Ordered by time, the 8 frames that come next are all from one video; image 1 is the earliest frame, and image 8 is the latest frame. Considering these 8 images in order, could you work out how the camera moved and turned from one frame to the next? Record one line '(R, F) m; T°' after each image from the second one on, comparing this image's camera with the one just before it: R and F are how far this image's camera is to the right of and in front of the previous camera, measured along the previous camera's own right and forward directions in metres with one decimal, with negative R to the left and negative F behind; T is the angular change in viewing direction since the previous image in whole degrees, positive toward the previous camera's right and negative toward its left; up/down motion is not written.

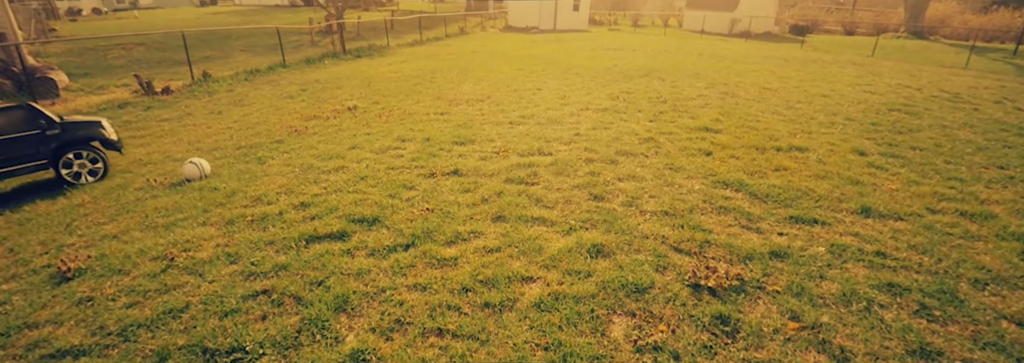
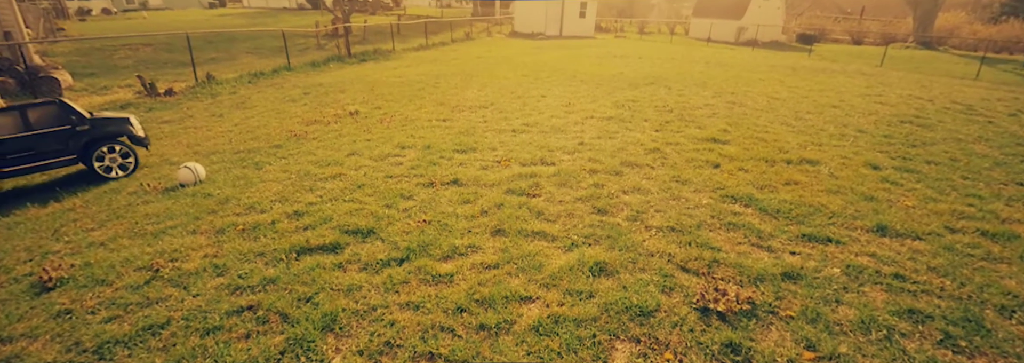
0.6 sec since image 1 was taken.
(0.0, +0.2) m; -1°
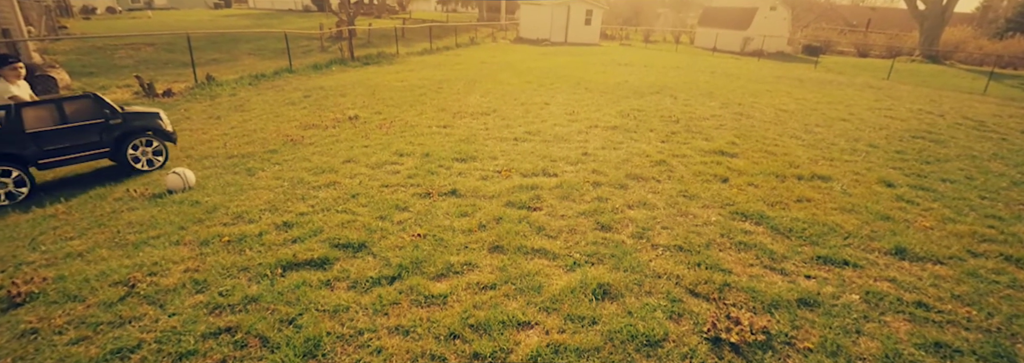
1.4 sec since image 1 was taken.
(0.0, +0.3) m; 0°
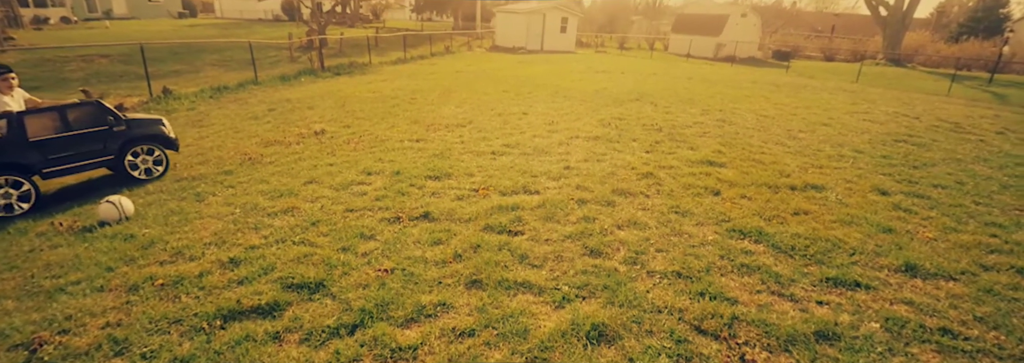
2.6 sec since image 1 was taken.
(0.0, +0.6) m; +3°
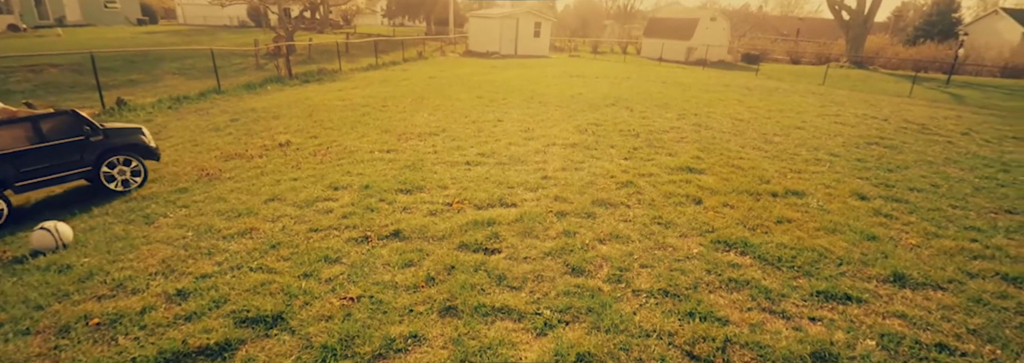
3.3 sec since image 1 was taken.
(0.0, +0.3) m; +3°
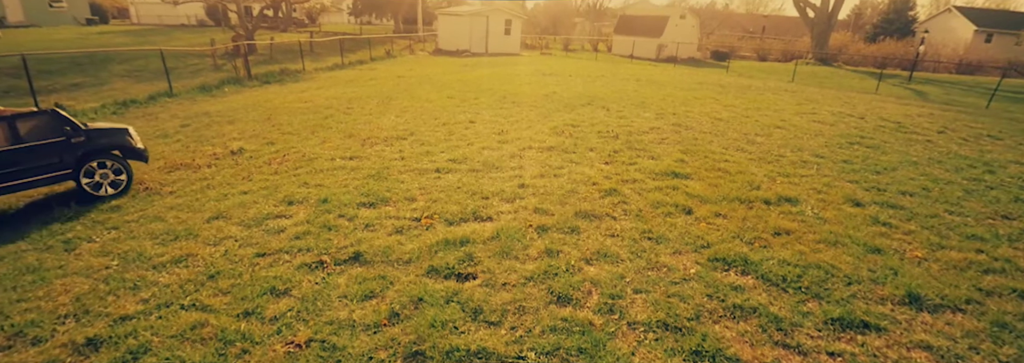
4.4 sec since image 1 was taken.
(0.0, +0.6) m; +3°
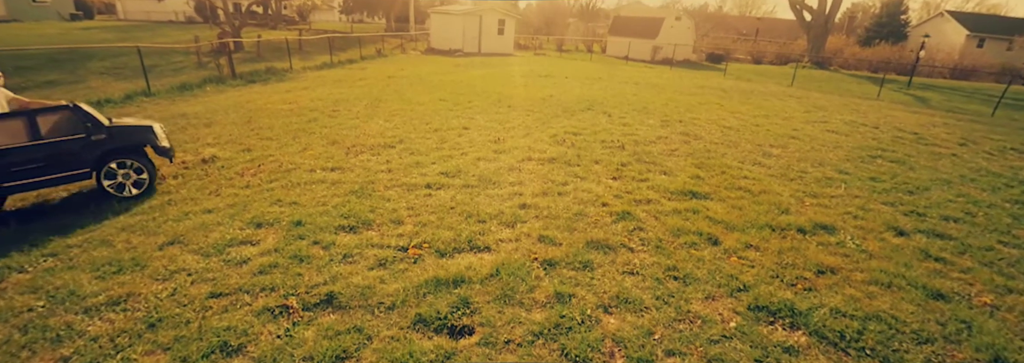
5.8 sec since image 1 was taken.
(-0.1, +0.8) m; +1°
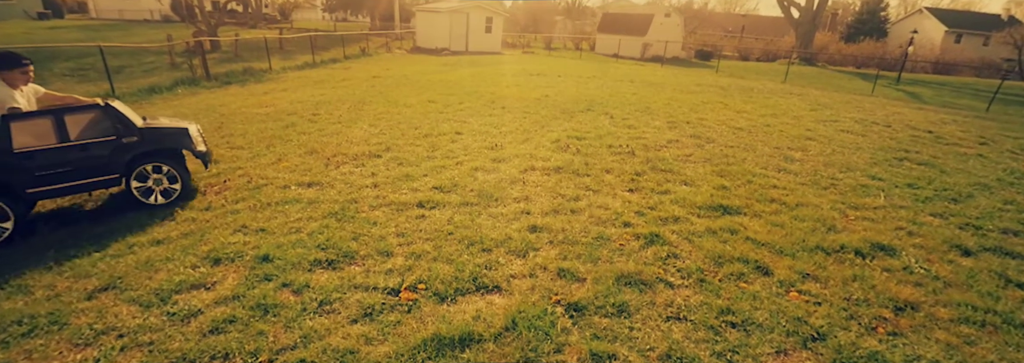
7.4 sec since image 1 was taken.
(-0.2, +0.9) m; +2°
